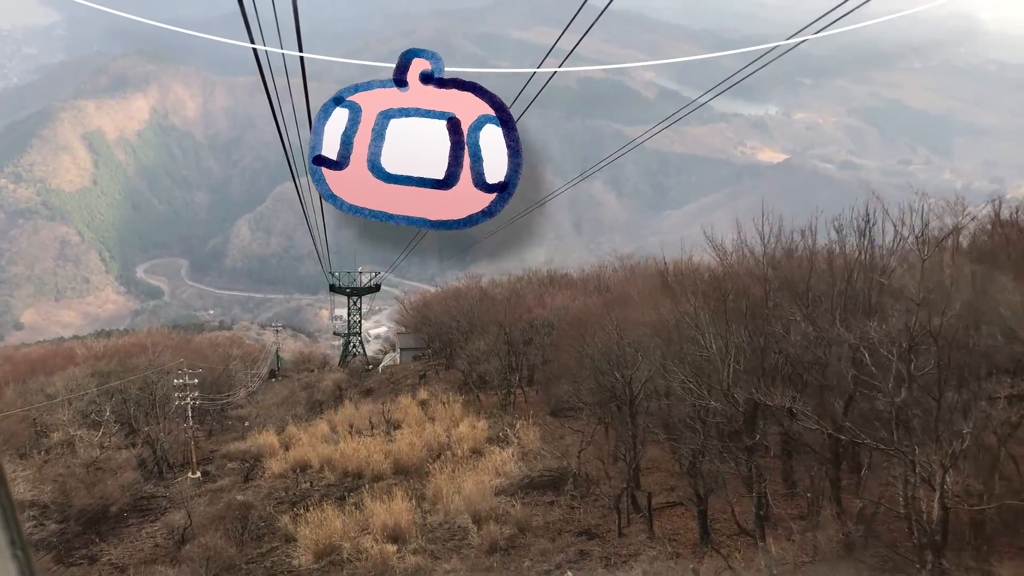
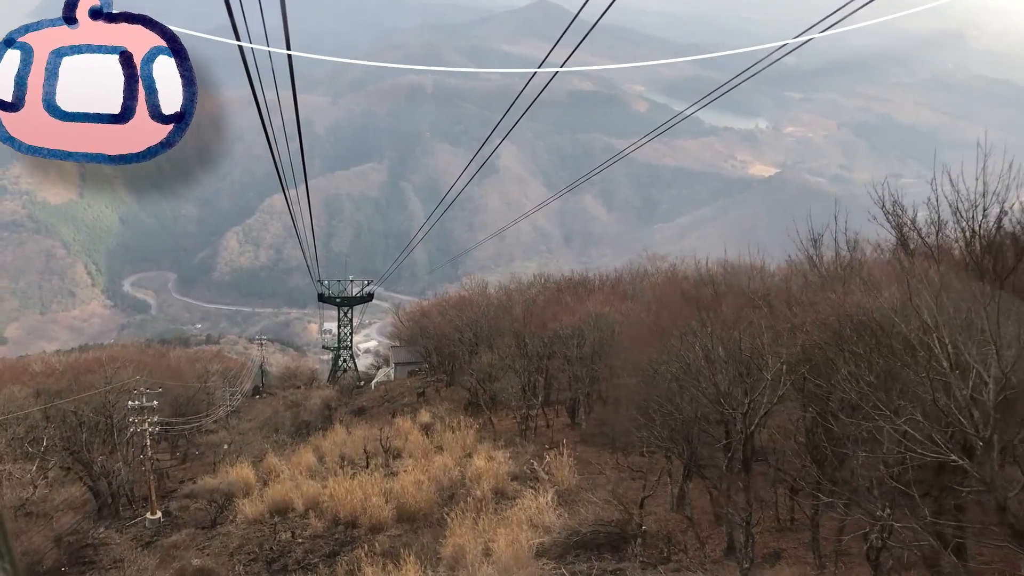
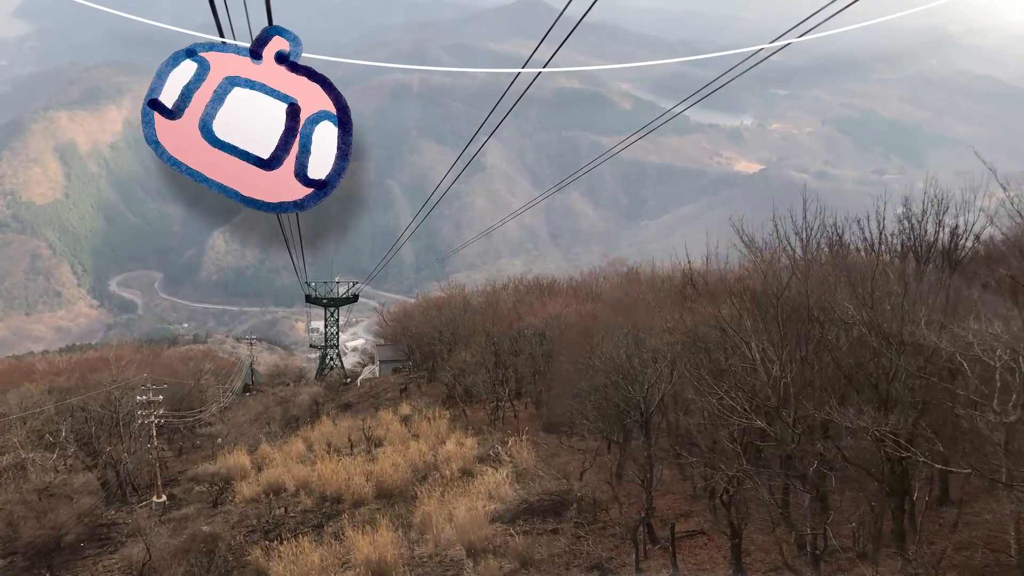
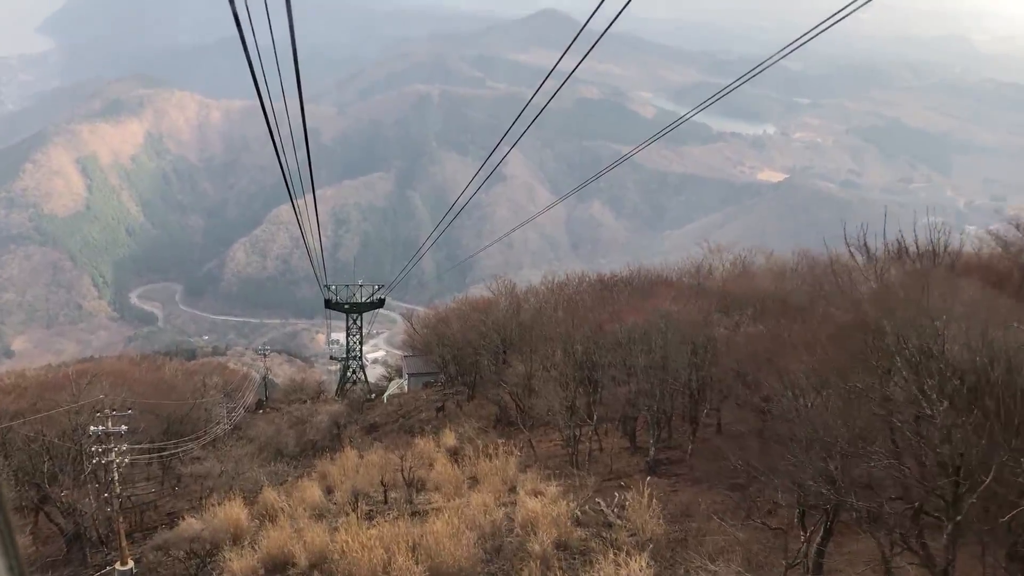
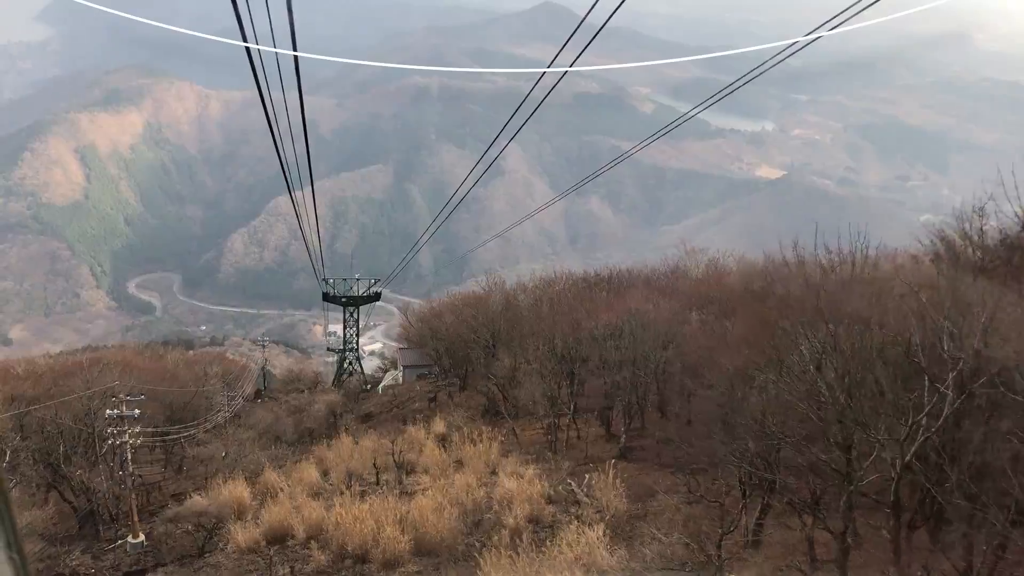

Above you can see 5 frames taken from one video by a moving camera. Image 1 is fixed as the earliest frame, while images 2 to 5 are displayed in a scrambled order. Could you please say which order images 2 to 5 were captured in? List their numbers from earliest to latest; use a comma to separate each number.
3, 2, 5, 4
